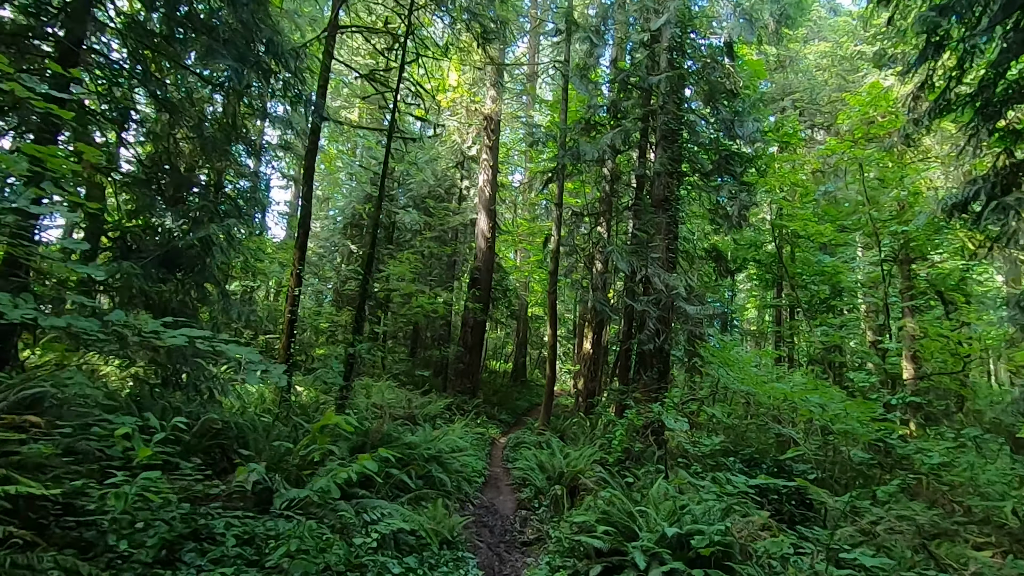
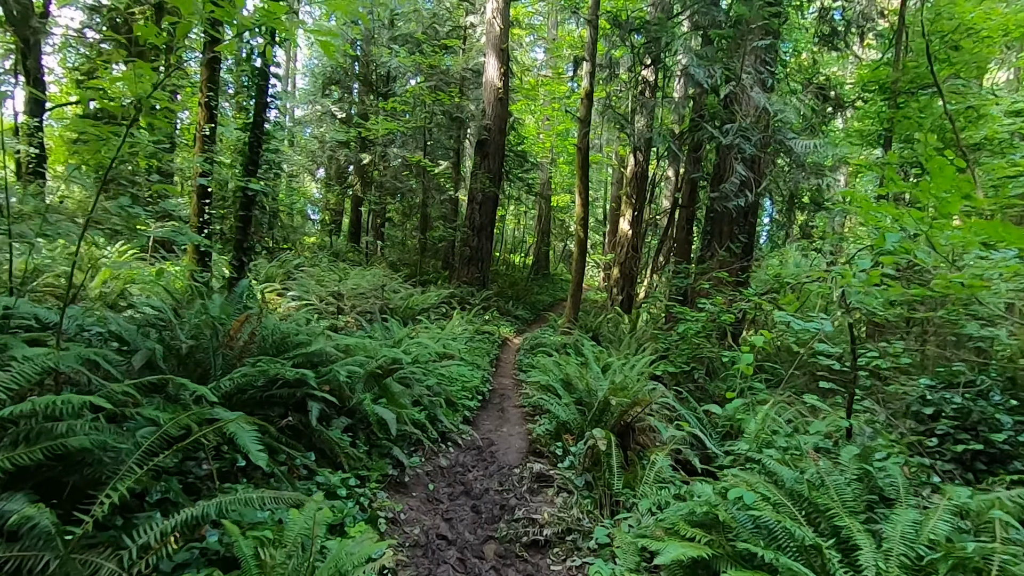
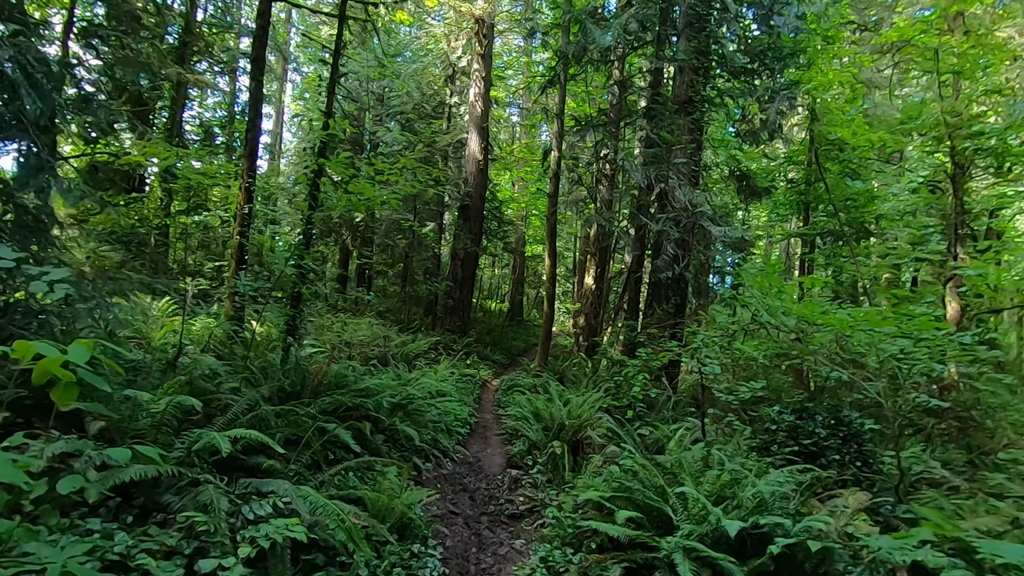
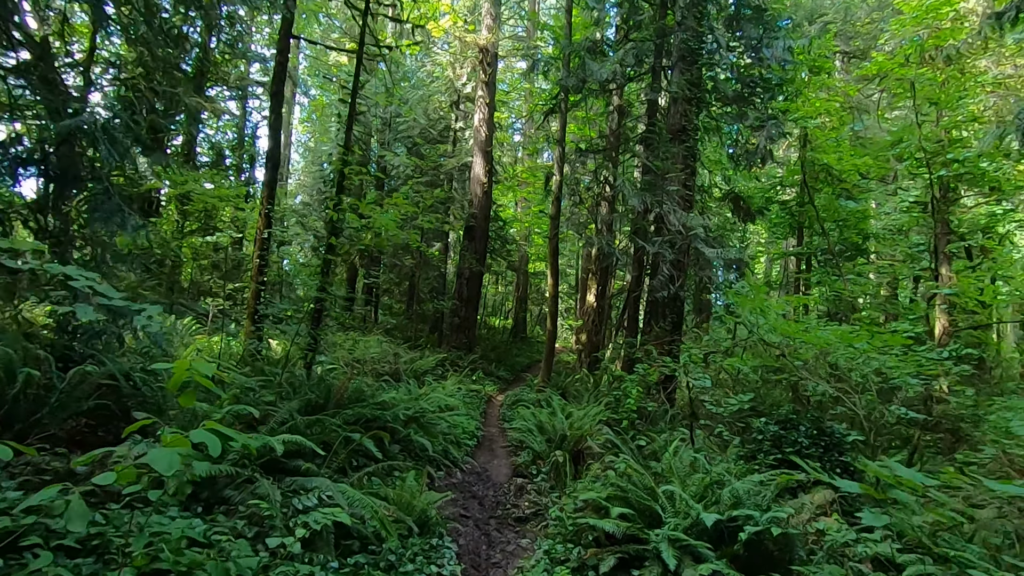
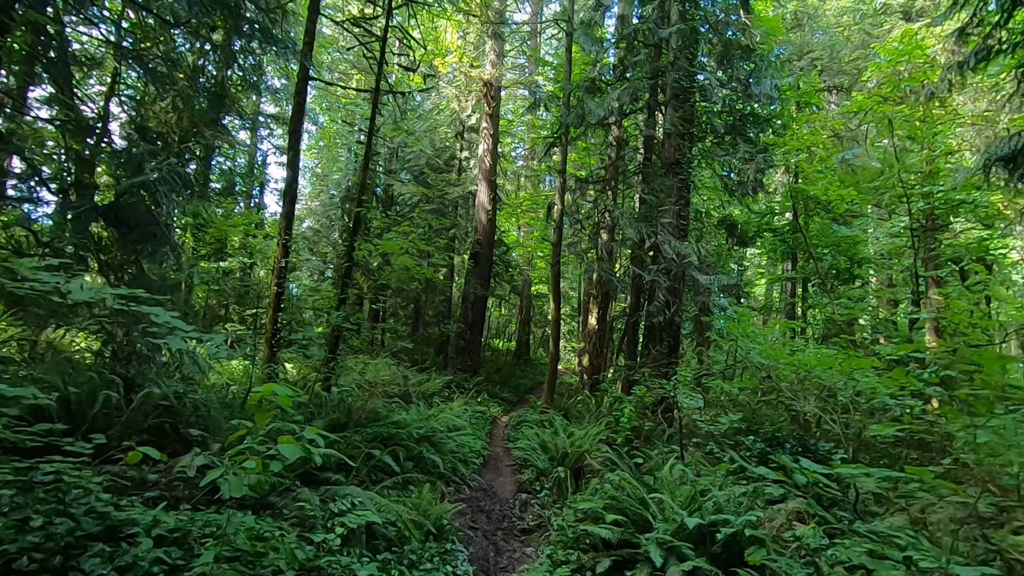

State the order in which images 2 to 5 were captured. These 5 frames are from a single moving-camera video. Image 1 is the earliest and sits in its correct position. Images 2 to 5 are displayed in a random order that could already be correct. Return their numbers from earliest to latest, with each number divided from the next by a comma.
5, 4, 3, 2
